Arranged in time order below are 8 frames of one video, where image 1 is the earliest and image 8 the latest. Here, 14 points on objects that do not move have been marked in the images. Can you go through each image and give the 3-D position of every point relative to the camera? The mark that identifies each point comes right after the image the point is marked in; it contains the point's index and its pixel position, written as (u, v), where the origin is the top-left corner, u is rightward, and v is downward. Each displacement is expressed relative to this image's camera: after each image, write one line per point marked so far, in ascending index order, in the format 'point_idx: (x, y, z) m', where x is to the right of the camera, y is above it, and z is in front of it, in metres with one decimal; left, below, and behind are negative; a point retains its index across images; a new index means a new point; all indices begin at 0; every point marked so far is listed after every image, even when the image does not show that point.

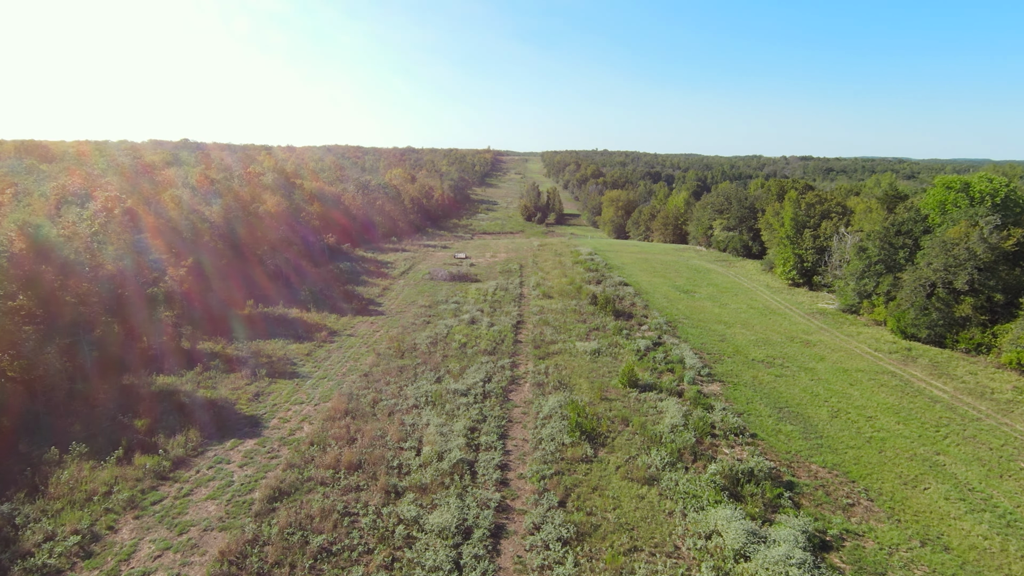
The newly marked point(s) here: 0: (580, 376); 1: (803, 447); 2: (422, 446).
0: (+2.3, -3.0, +19.6) m
1: (+7.6, -4.1, +15.0) m
2: (-2.3, -4.0, +14.7) m
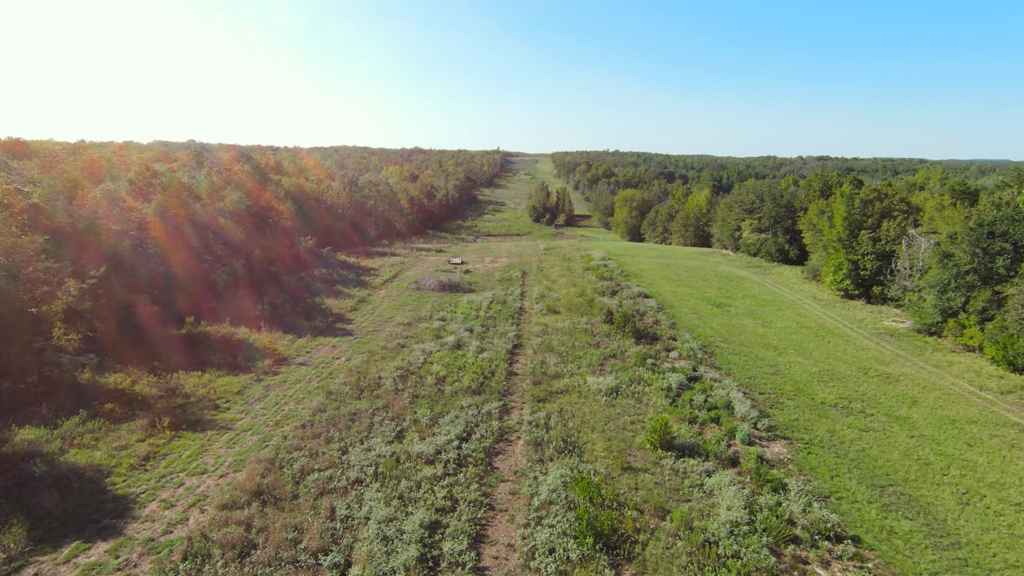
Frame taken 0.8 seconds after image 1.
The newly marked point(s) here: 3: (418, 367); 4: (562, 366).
0: (+2.0, -3.5, +14.4) m
1: (+7.2, -4.7, +9.7) m
2: (-2.7, -4.5, +9.6) m
3: (-3.0, -2.5, +18.5) m
4: (+1.6, -2.5, +18.5) m
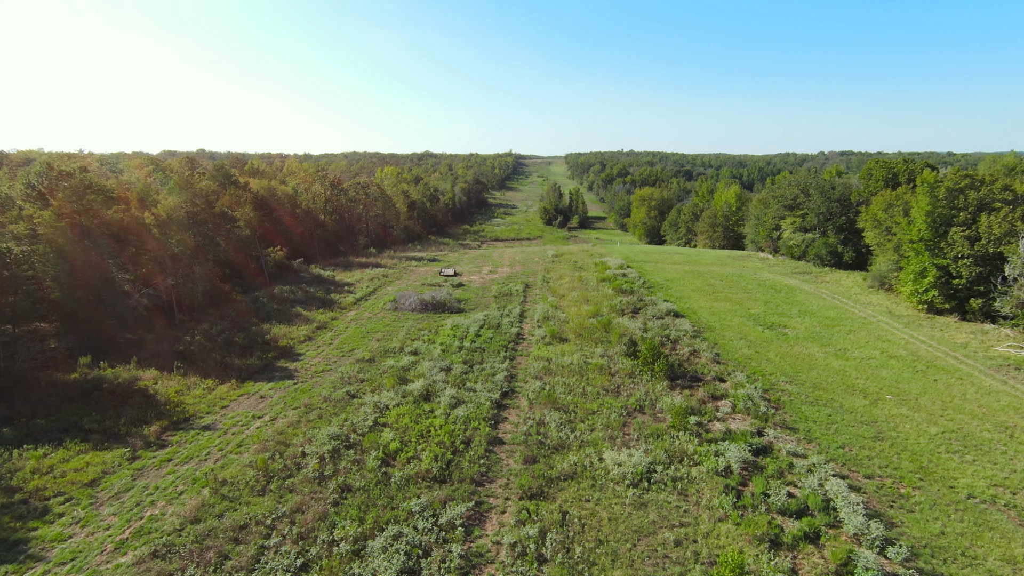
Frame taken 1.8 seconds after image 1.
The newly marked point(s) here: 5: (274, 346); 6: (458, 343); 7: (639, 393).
0: (+1.6, -4.2, +8.9) m
1: (+6.6, -5.2, +4.0) m
2: (-3.3, -5.2, +4.1) m
3: (-3.4, -3.3, +13.1) m
4: (+1.2, -3.2, +13.0) m
5: (-8.0, -2.0, +19.5) m
6: (-1.8, -1.9, +19.4) m
7: (+3.3, -2.7, +15.0) m
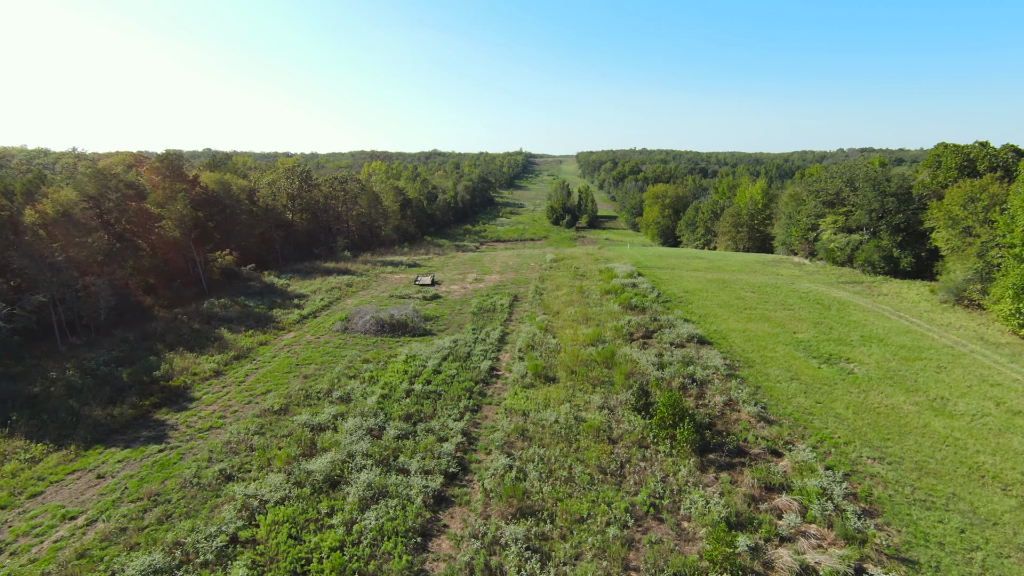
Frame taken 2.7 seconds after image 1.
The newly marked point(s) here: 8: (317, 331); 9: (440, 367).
0: (+0.5, -4.7, +3.8) m
1: (+5.5, -5.8, -1.2) m
2: (-4.4, -5.8, -0.9) m
3: (-4.3, -3.8, +8.1) m
4: (+0.3, -3.8, +7.9) m
5: (-8.8, -2.5, +14.6) m
6: (-2.6, -2.4, +14.3) m
7: (+2.4, -3.3, +9.8) m
8: (-6.6, -1.5, +19.7) m
9: (-2.0, -2.1, +15.6) m
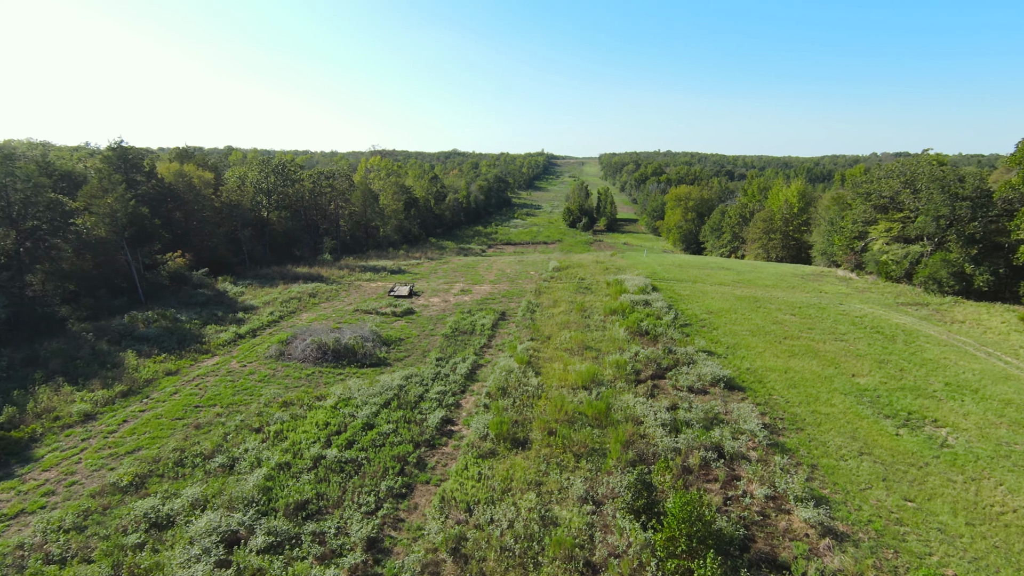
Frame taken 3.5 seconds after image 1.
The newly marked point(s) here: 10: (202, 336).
0: (-0.7, -5.2, -0.3) m
1: (+4.0, -6.3, -5.5) m
2: (-5.8, -6.2, -4.8) m
3: (-5.4, -4.2, +4.2) m
4: (-0.8, -4.3, +3.8) m
5: (-9.7, -2.9, +10.9) m
6: (-3.5, -2.9, +10.4) m
7: (+1.4, -3.8, +5.7) m
8: (-7.3, -1.9, +15.9) m
9: (-2.8, -2.6, +11.6) m
10: (-9.2, -1.4, +17.2) m
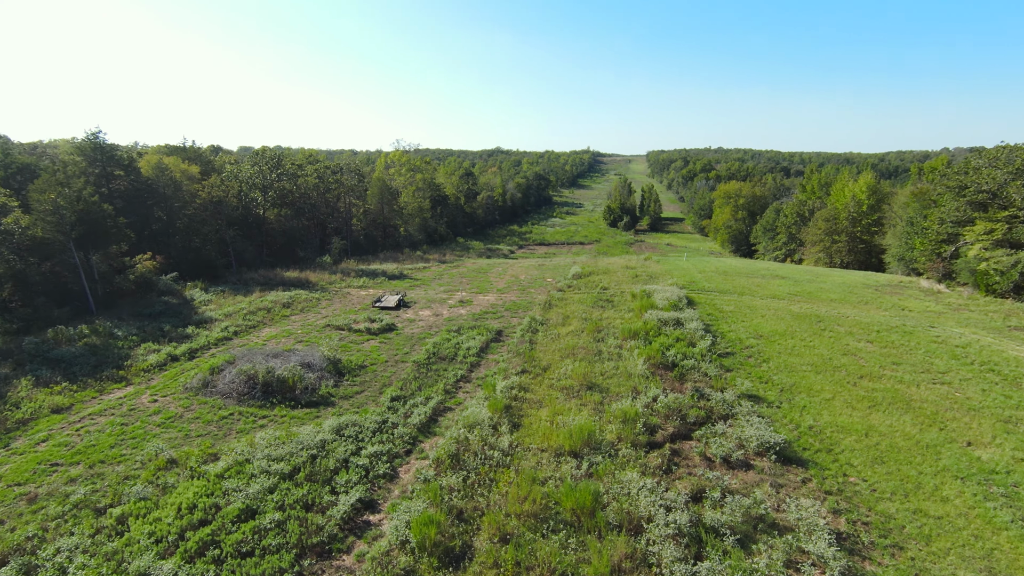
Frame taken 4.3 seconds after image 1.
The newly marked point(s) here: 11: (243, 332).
0: (-2.5, -5.7, -3.8) m
1: (+1.8, -6.8, -9.3) m
2: (-7.9, -6.5, -7.9) m
3: (-6.8, -4.6, +1.0) m
4: (-2.2, -4.7, +0.3) m
5: (-10.5, -3.2, +8.0) m
6: (-4.3, -3.2, +7.0) m
7: (+0.1, -4.2, +2.0) m
8: (-7.7, -2.2, +12.8) m
9: (-3.5, -3.0, +8.2) m
10: (-9.5, -1.7, +14.3) m
11: (-7.8, -1.3, +16.8) m
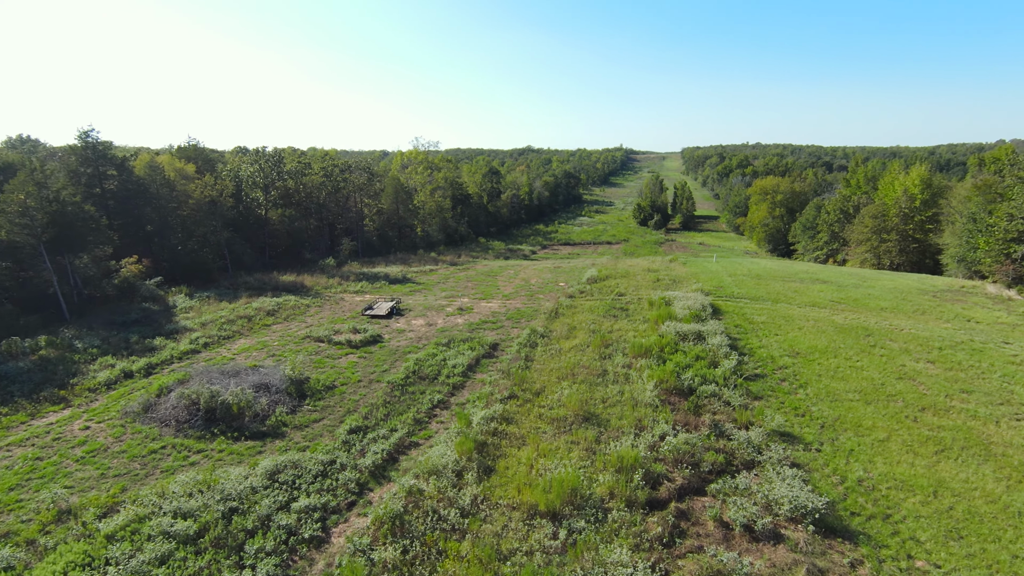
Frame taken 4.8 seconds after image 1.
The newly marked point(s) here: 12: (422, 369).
0: (-3.7, -5.9, -5.6) m
1: (+0.2, -7.1, -11.3) m
2: (-9.4, -6.8, -9.3) m
3: (-7.7, -4.8, -0.5) m
4: (-3.2, -4.9, -1.5) m
5: (-11.0, -3.4, +6.7) m
6: (-4.9, -3.5, +5.4) m
7: (-0.8, -4.5, +0.1) m
8: (-7.9, -2.4, +11.3) m
9: (-4.1, -3.2, +6.5) m
10: (-9.7, -1.9, +12.9) m
11: (-7.8, -1.5, +15.3) m
12: (-2.0, -1.8, +13.2) m
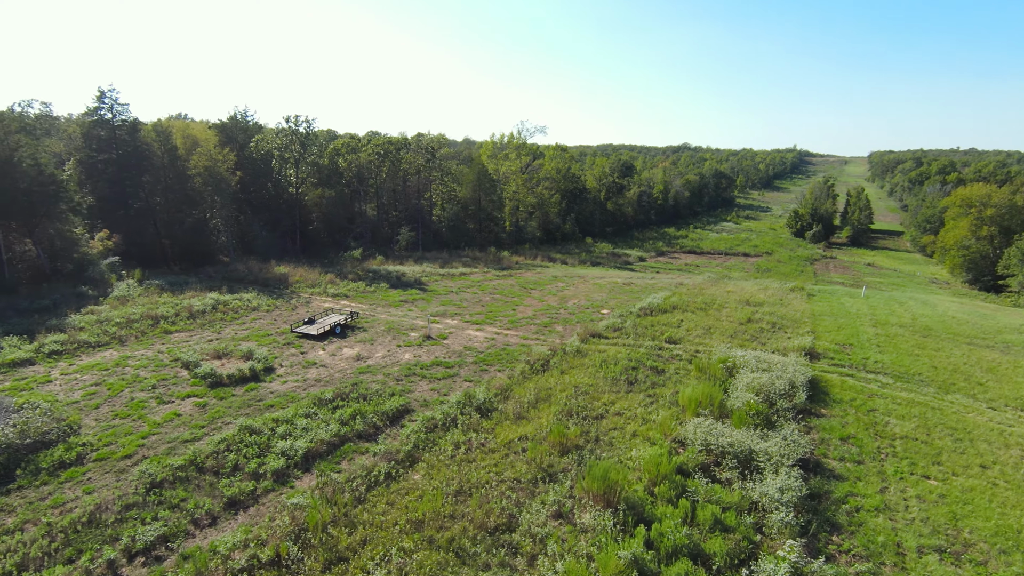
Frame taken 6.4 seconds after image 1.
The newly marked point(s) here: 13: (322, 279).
0: (-10.5, -5.9, -9.7) m
1: (-8.2, -7.5, -16.3) m
2: (-17.0, -6.3, -11.9) m
3: (-12.9, -4.5, -3.8) m
4: (-8.9, -5.0, -5.9) m
5: (-14.2, -2.8, +4.0) m
6: (-8.7, -3.5, +1.1) m
7: (-6.1, -4.8, -5.0) m
8: (-10.0, -2.2, +7.6) m
9: (-7.5, -3.3, +2.0) m
10: (-11.2, -1.6, +9.6) m
11: (-8.7, -1.3, +11.4) m
12: (-3.7, -2.2, +7.9) m
13: (-6.0, +0.3, +18.5) m
